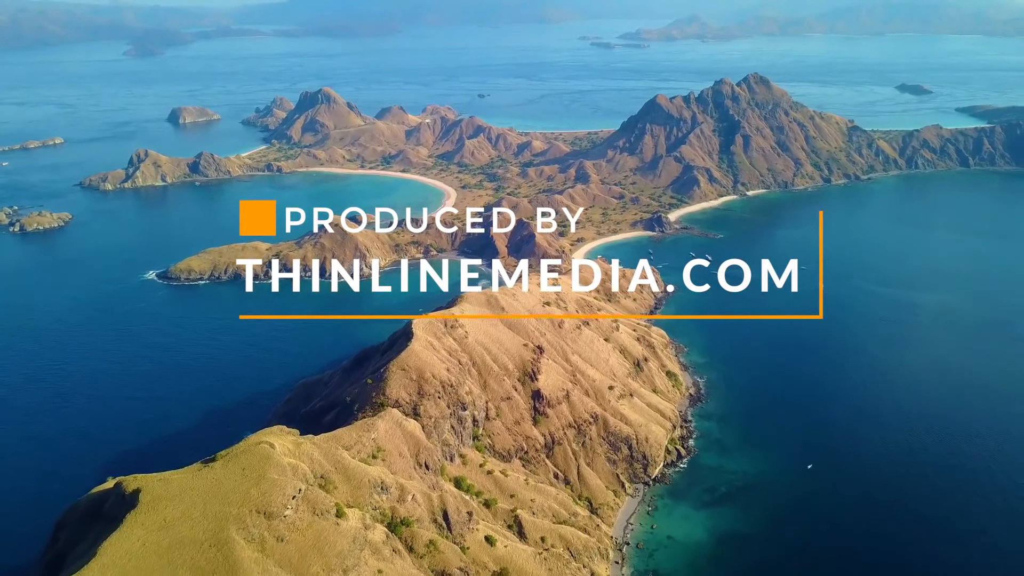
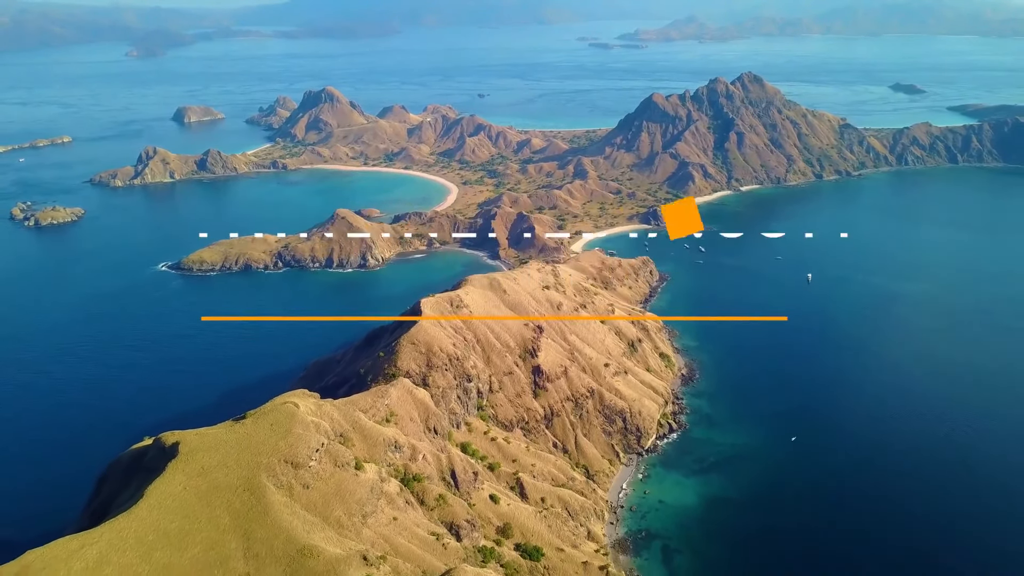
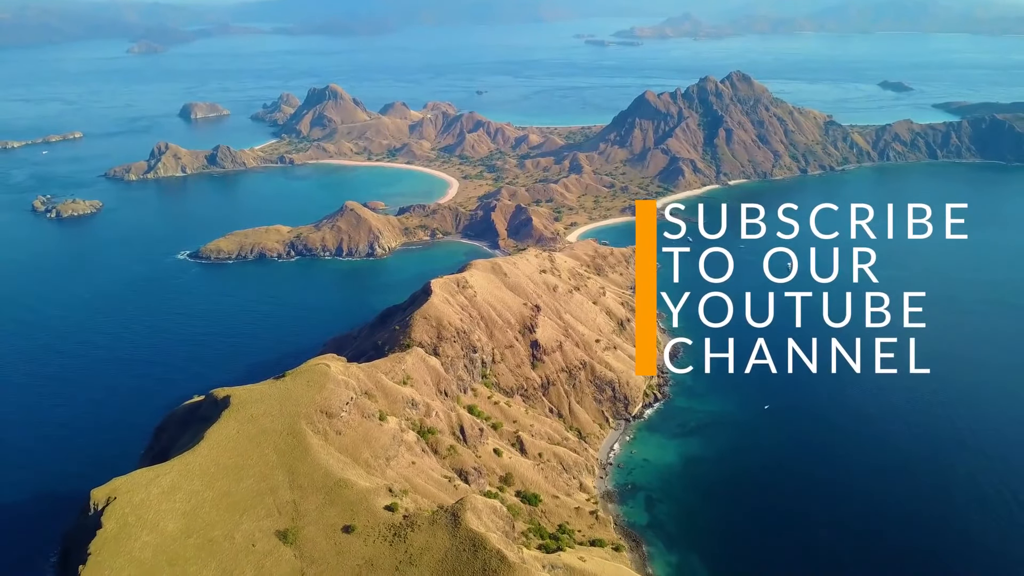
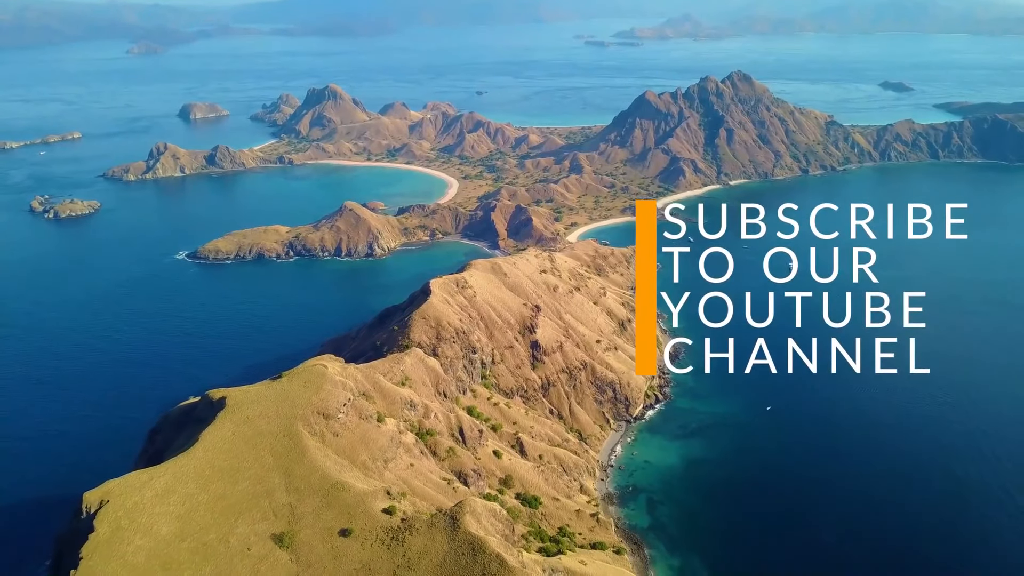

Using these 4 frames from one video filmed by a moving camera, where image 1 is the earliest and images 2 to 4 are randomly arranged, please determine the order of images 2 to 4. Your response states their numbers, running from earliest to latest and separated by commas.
2, 4, 3
